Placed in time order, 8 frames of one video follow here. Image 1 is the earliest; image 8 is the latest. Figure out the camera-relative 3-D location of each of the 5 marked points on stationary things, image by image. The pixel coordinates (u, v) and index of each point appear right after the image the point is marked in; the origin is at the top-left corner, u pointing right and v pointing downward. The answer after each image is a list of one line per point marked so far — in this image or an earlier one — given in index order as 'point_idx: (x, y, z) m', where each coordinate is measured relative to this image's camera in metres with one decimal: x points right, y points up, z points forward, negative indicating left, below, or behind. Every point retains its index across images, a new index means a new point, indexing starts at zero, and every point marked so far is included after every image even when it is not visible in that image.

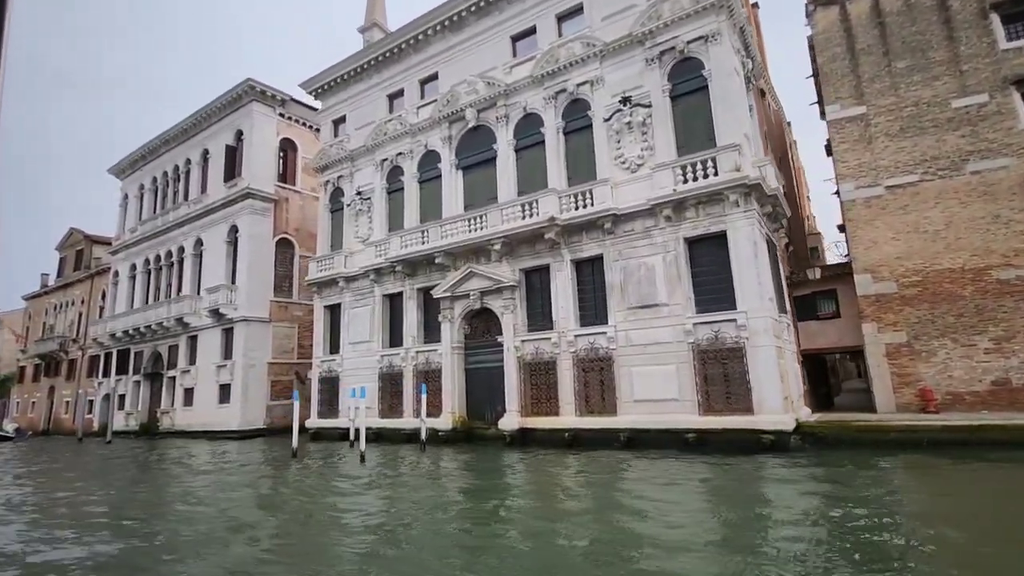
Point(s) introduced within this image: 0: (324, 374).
0: (-6.9, -3.2, +17.9) m
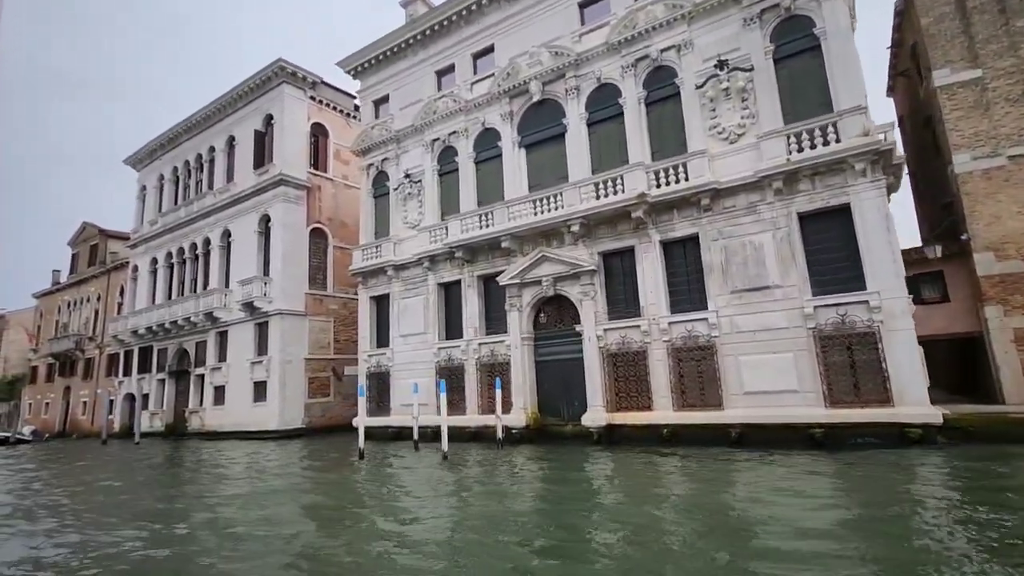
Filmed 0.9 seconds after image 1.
0: (-4.8, -2.9, +16.8) m
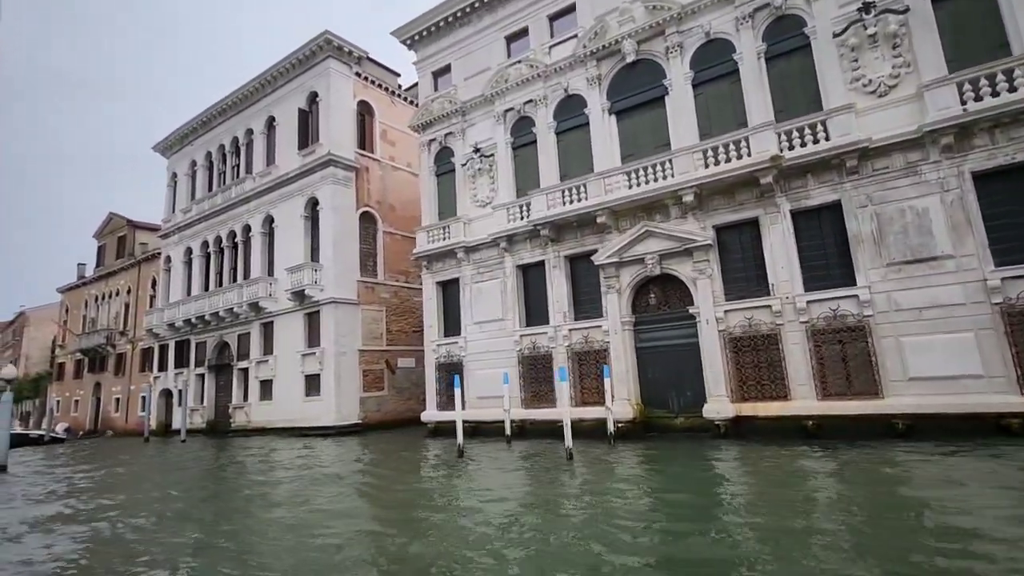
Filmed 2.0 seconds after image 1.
0: (-2.2, -2.4, +15.6) m
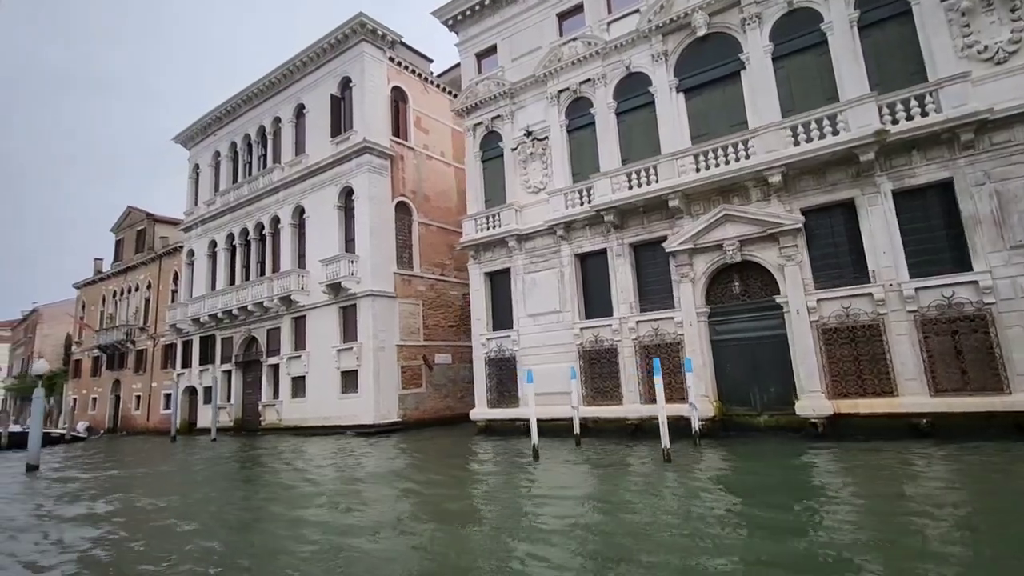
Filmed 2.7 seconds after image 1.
0: (-0.6, -2.1, +14.8) m
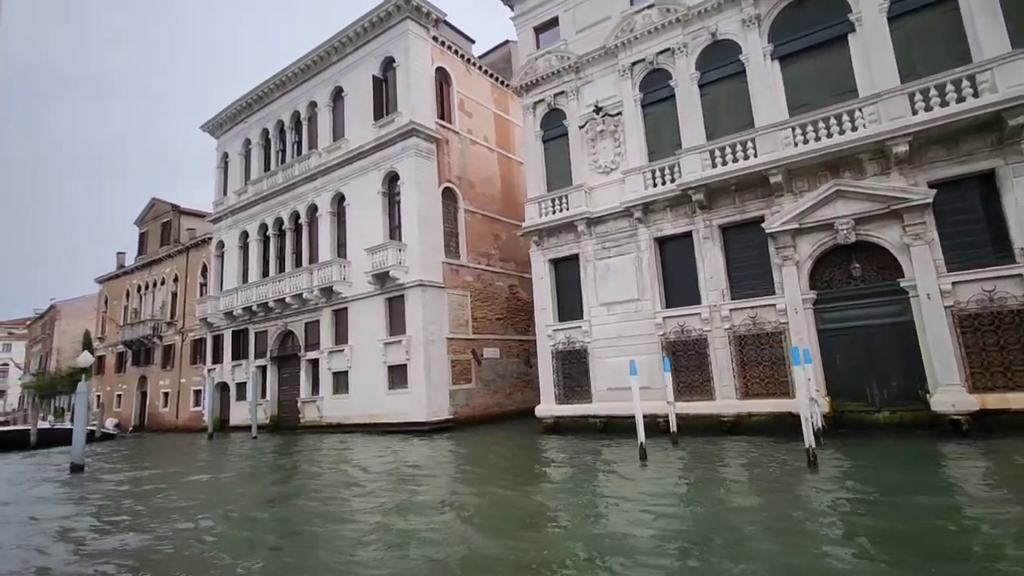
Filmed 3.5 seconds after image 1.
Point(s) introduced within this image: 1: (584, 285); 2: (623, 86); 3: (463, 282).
0: (+1.4, -1.7, +13.8) m
1: (+2.0, +0.1, +13.6) m
2: (+3.1, +5.6, +13.5) m
3: (-1.9, +0.2, +18.2) m
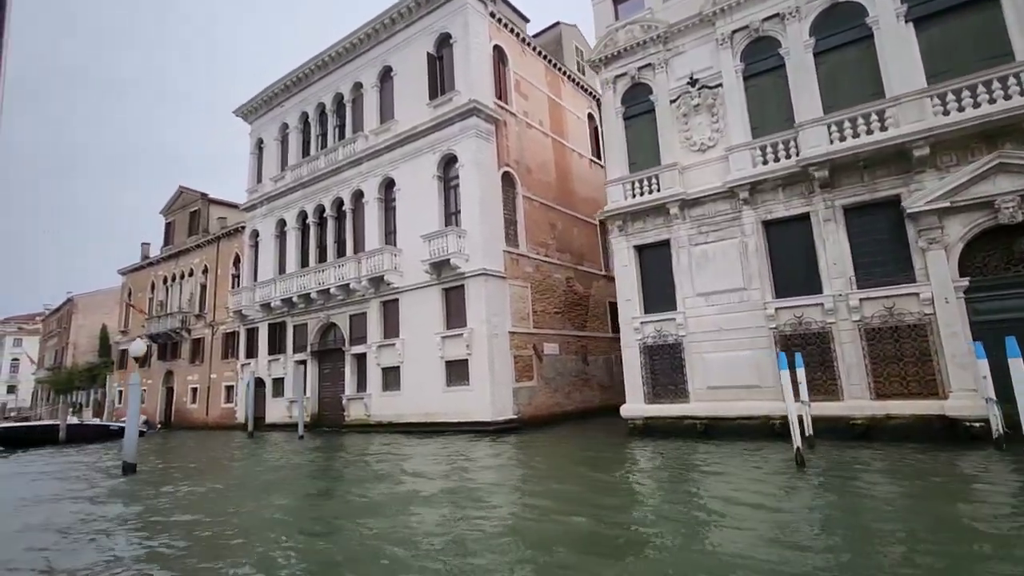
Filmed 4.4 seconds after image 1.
0: (+3.5, -1.4, +12.6) m
1: (+4.2, +0.4, +12.4) m
2: (+5.3, +5.9, +12.4) m
3: (+0.4, +0.5, +17.1) m
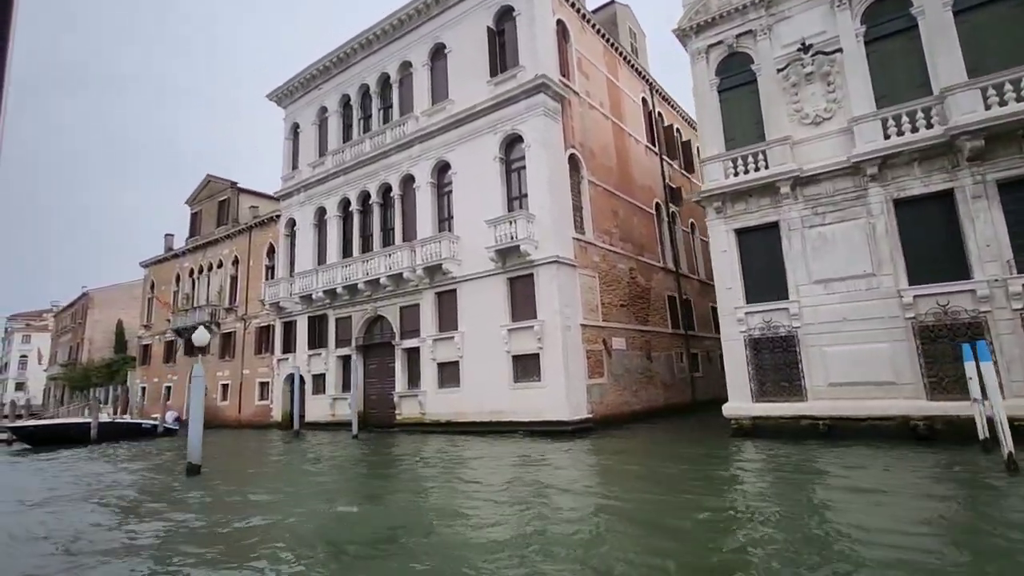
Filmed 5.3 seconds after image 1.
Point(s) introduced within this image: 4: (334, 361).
0: (+5.7, -1.1, +11.4) m
1: (+6.4, +0.7, +11.2) m
2: (+7.6, +6.2, +11.2) m
3: (+2.6, +0.9, +15.9) m
4: (-7.1, -2.8, +19.3) m
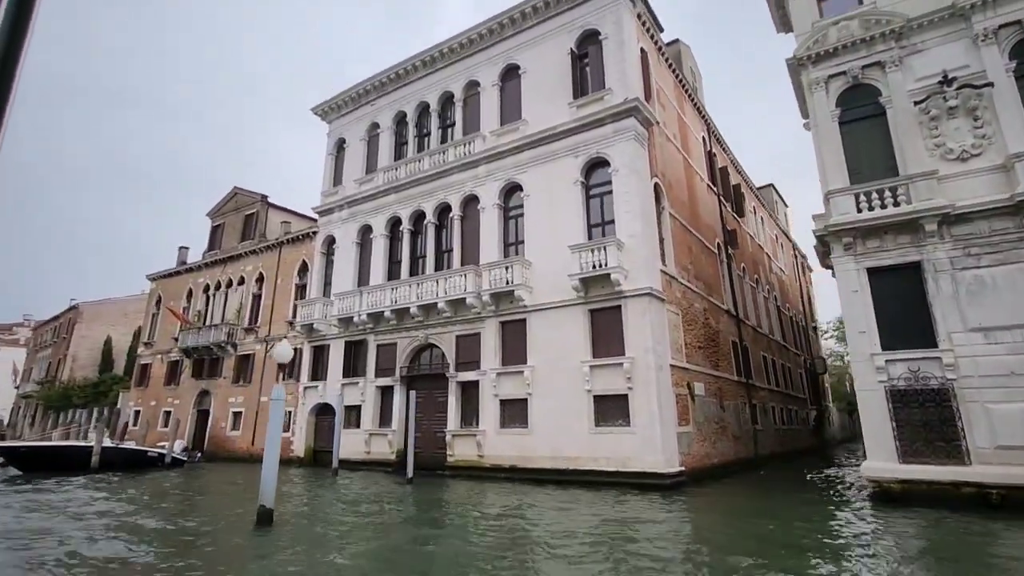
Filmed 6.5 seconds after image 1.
0: (+8.1, -2.1, +10.2) m
1: (+8.9, -0.3, +10.2) m
2: (+10.4, +5.2, +10.6) m
3: (+4.9, -0.3, +14.7) m
4: (-5.0, -3.7, +17.5) m
